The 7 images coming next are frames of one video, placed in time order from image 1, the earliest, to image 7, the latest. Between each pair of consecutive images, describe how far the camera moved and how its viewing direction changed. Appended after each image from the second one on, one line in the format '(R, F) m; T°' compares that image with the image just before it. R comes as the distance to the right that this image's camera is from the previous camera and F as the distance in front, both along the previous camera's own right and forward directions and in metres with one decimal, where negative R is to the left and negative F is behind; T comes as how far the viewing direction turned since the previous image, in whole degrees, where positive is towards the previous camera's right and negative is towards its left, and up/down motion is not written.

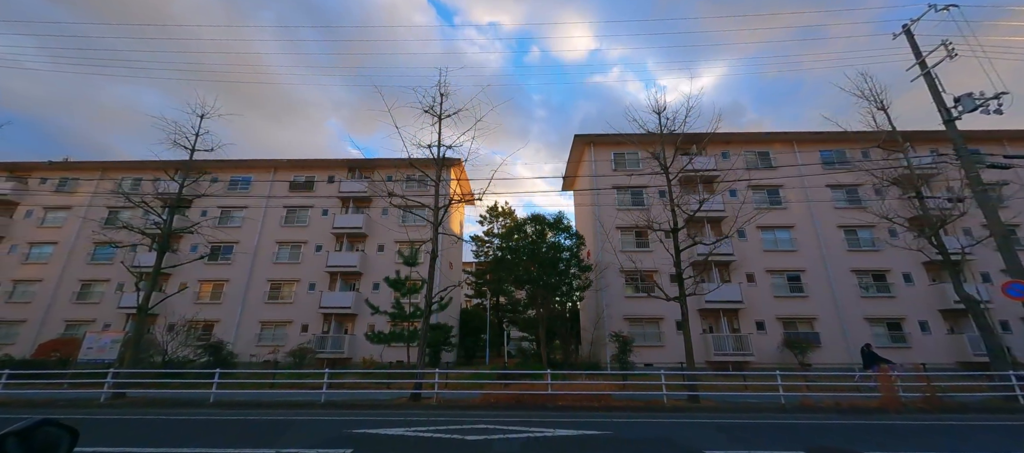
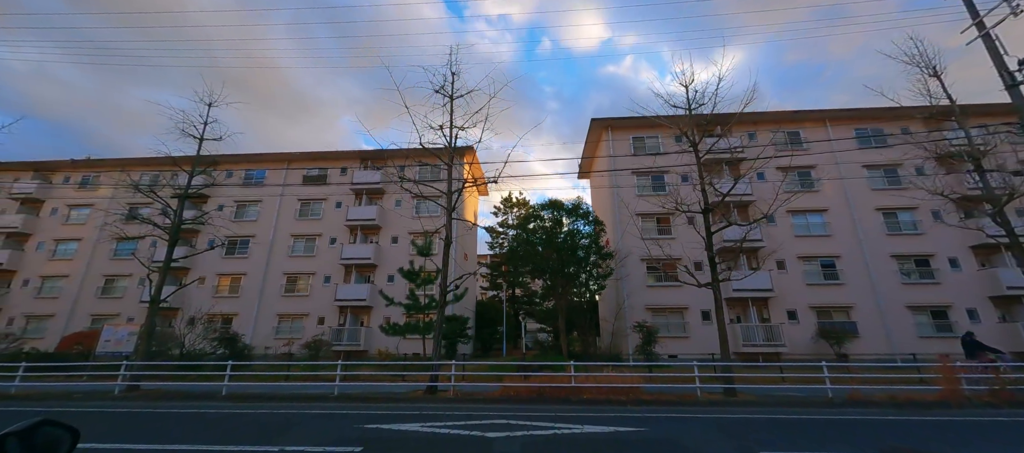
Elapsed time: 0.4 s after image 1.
(-0.1, +0.5) m; -2°
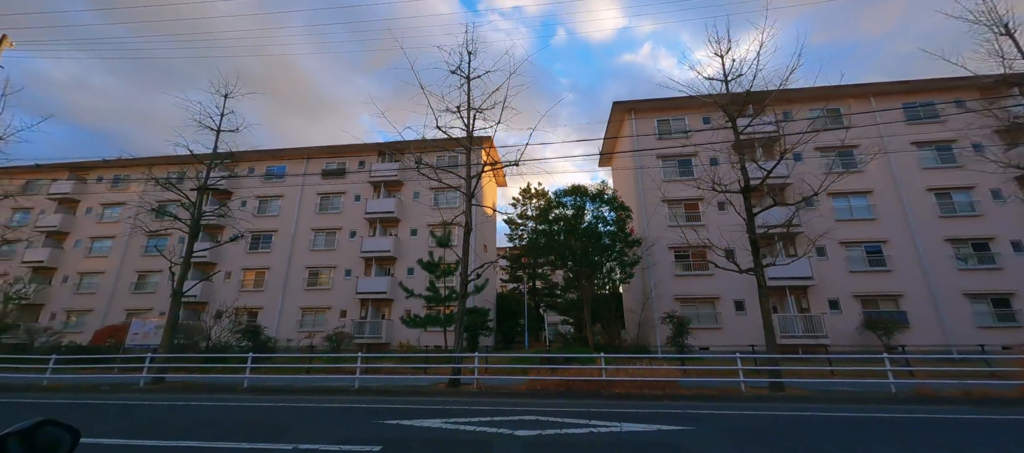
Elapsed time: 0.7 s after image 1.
(-0.1, +0.4) m; -3°
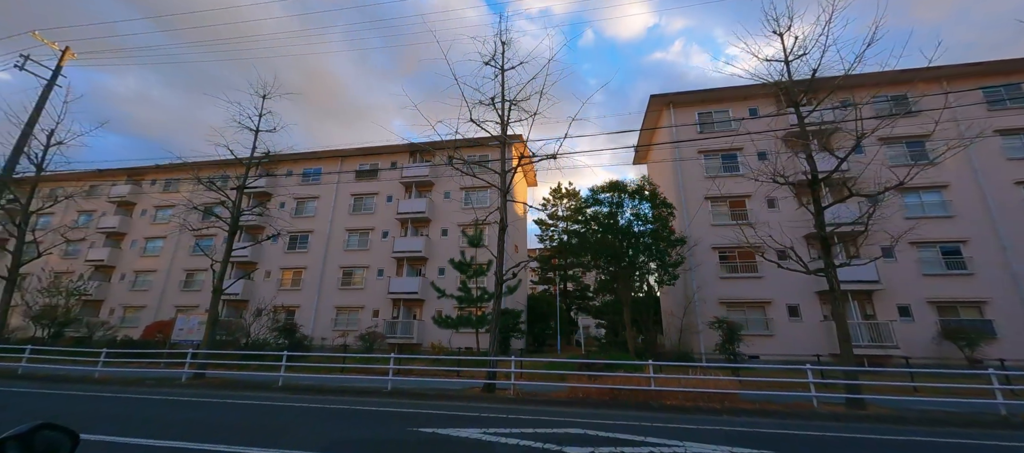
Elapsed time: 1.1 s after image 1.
(-0.2, +0.4) m; -4°
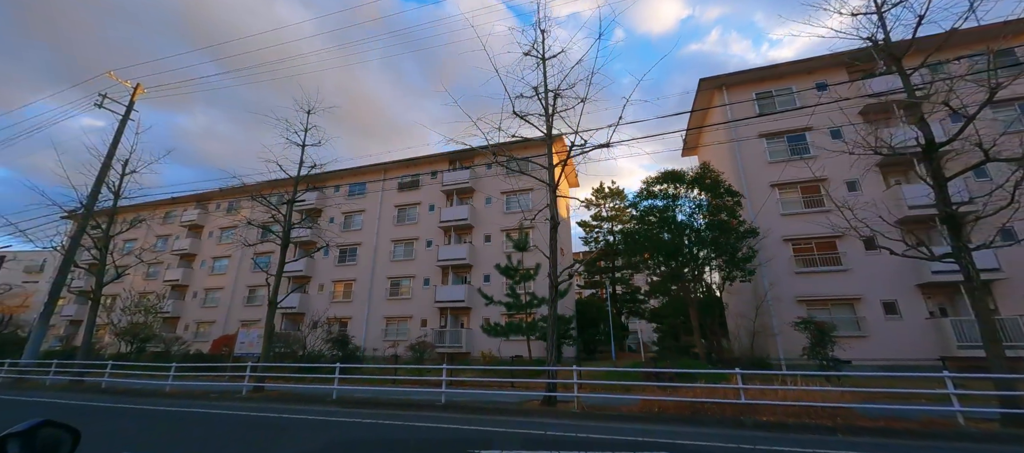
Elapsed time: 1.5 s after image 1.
(-0.2, +0.5) m; -6°
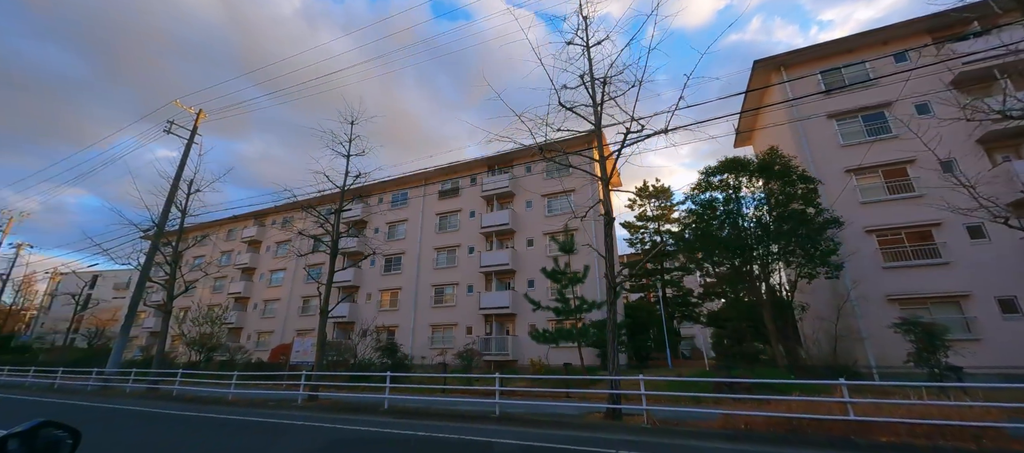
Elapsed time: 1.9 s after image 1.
(-0.2, +0.4) m; -6°
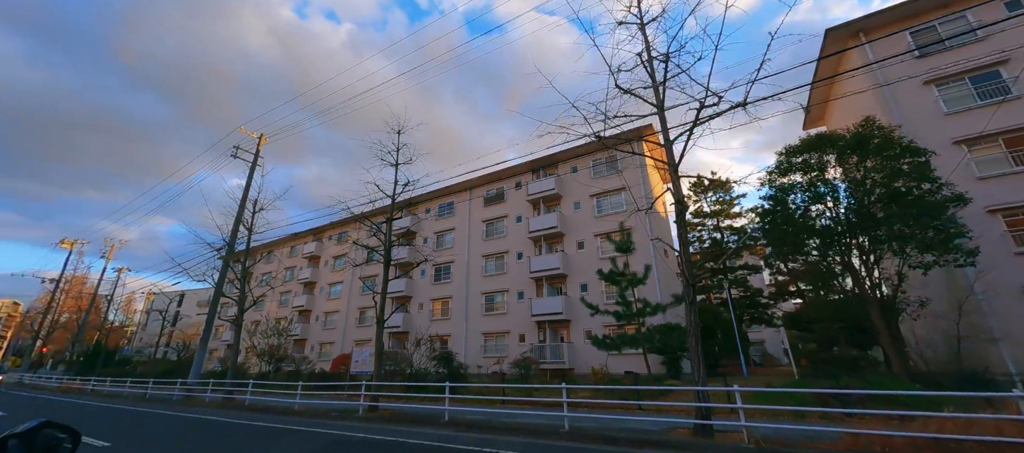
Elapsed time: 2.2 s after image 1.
(-0.2, +0.4) m; -6°
